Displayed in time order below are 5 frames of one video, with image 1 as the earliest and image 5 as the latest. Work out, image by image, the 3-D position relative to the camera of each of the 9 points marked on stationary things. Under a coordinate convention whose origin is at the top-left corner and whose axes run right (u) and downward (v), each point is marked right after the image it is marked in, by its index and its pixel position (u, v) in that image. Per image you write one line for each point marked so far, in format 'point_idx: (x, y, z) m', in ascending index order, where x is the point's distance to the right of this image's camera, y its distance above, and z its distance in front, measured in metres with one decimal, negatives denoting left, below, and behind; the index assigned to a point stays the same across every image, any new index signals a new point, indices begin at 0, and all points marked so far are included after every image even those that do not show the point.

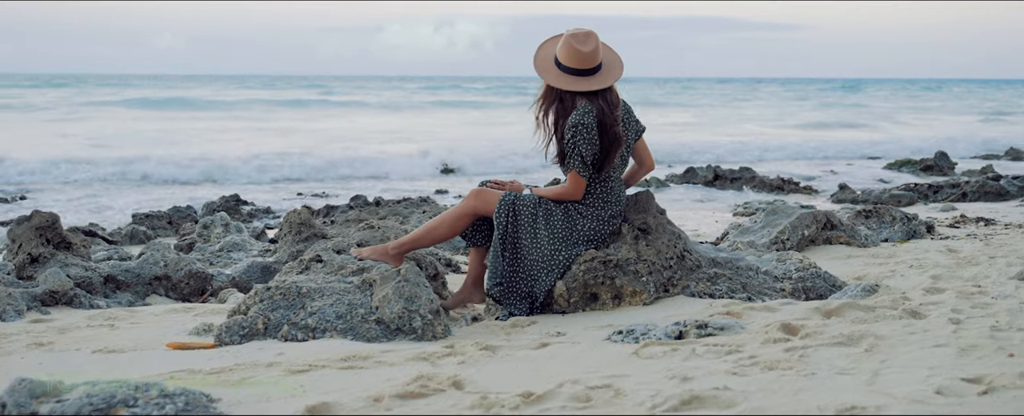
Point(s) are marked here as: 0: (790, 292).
0: (+1.6, -0.5, +5.3) m
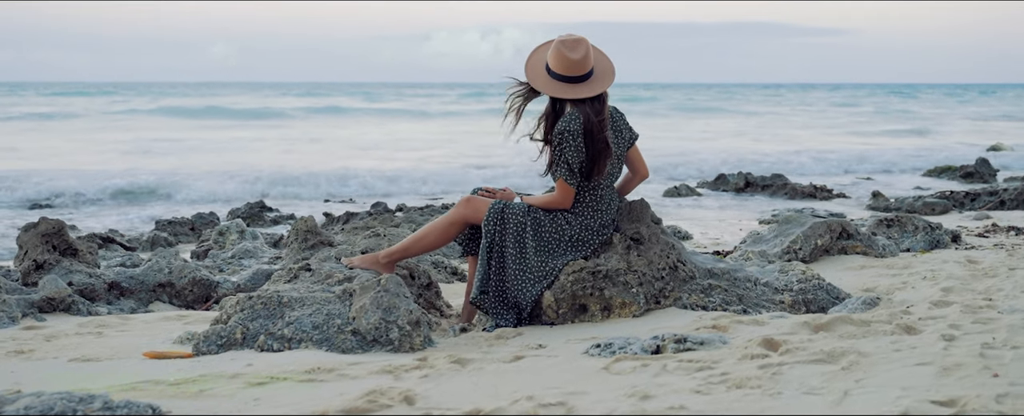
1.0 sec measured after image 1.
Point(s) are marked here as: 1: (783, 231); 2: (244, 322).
0: (+1.5, -0.5, +5.2) m
1: (+2.1, -0.2, +7.4) m
2: (-1.3, -0.5, +4.4) m
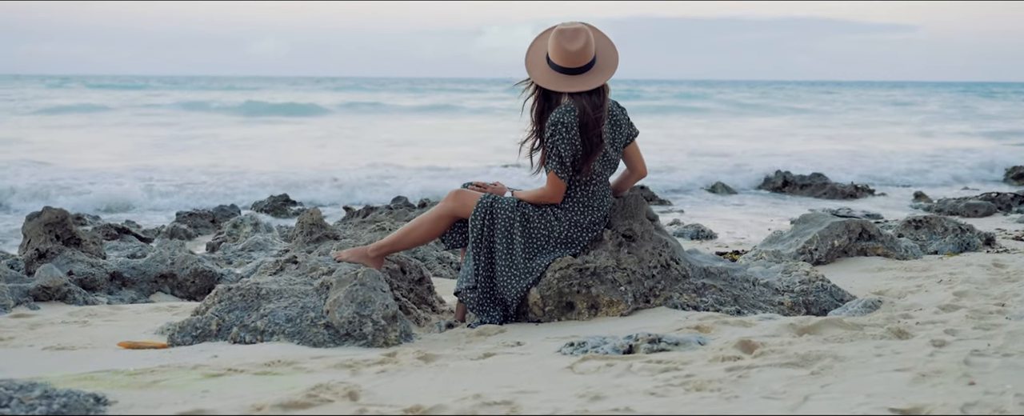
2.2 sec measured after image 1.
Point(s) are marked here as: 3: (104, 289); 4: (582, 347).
0: (+1.5, -0.5, +5.0) m
1: (+2.2, -0.2, +7.2) m
2: (-1.3, -0.5, +4.4) m
3: (-2.7, -0.5, +6.3) m
4: (+0.3, -0.6, +3.9) m
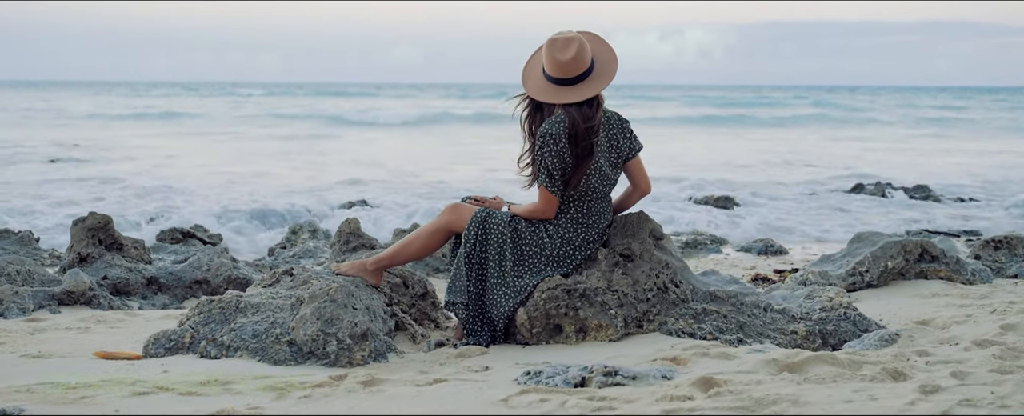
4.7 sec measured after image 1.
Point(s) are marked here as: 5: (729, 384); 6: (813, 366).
0: (+1.4, -0.6, +4.6) m
1: (+2.4, -0.3, +6.7) m
2: (-1.5, -0.5, +4.4) m
3: (-2.5, -0.6, +6.4) m
4: (+0.1, -0.6, +3.6) m
5: (+0.8, -0.6, +3.4) m
6: (+1.2, -0.6, +3.7) m
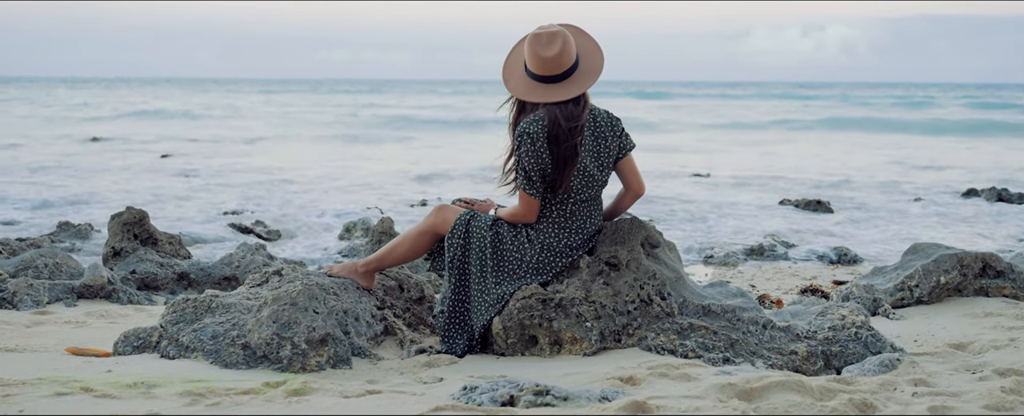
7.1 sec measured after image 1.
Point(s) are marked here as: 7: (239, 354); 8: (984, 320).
0: (+1.3, -0.7, +4.2) m
1: (+2.6, -0.4, +6.1) m
2: (-1.6, -0.5, +4.4) m
3: (-2.4, -0.6, +6.5) m
4: (-0.2, -0.7, +3.4) m
5: (+0.5, -0.6, +3.1) m
6: (+0.9, -0.6, +3.3) m
7: (-1.1, -0.6, +4.0) m
8: (+2.6, -0.6, +5.2) m
